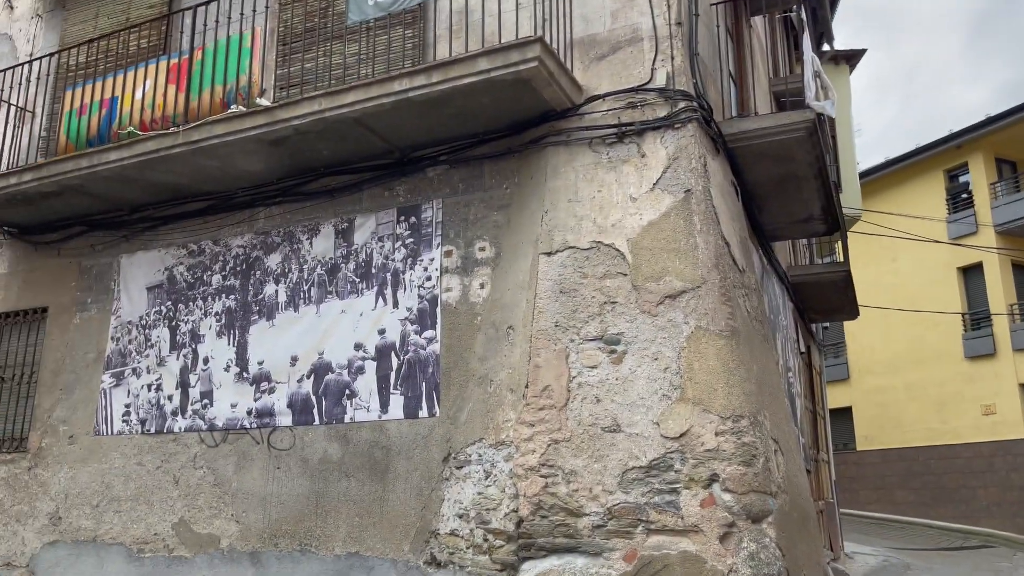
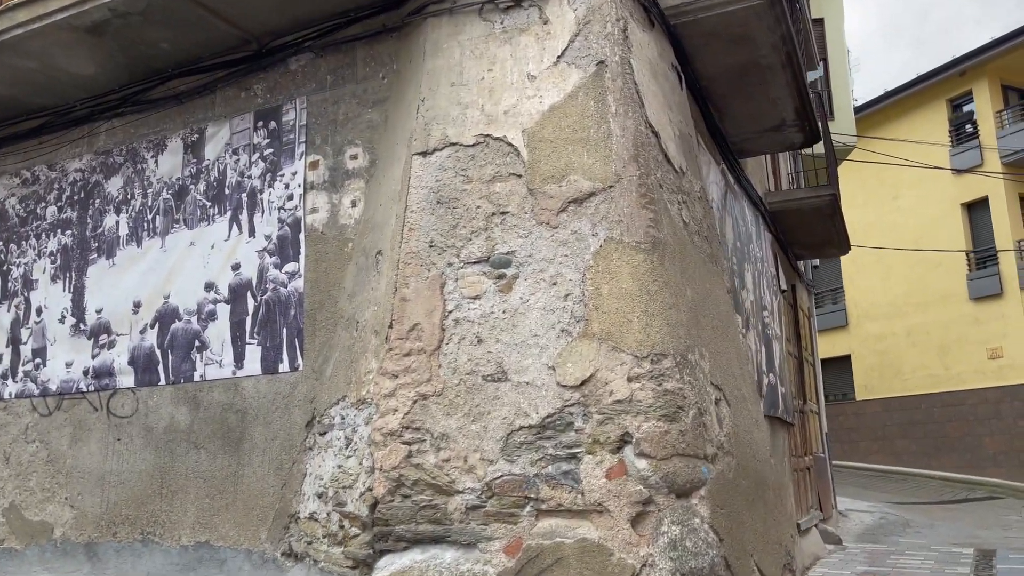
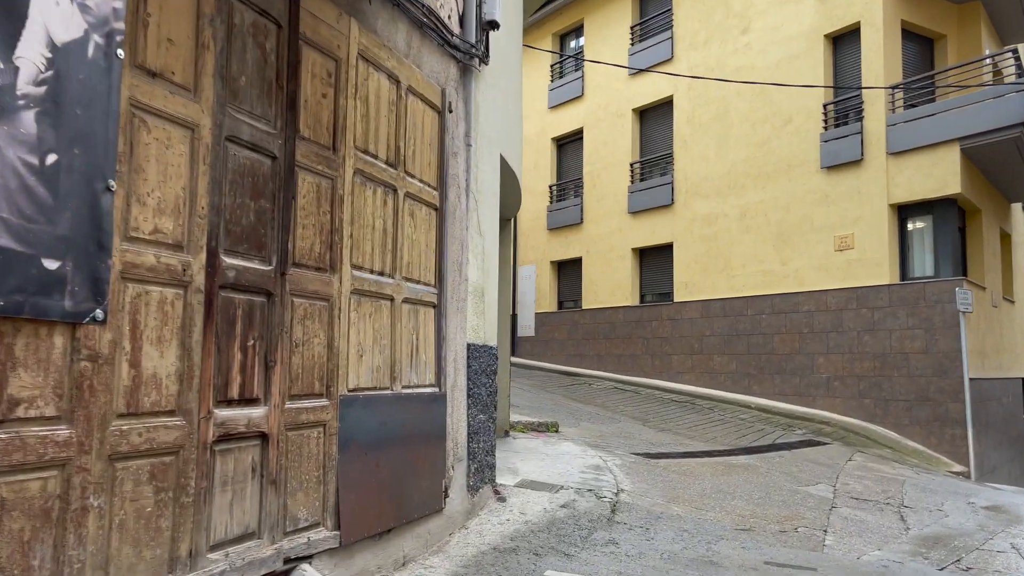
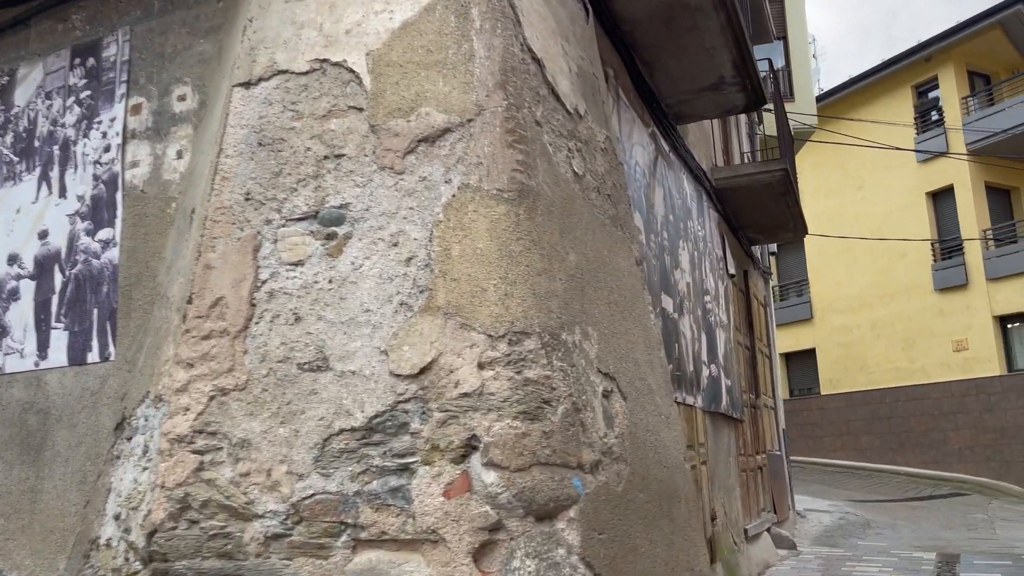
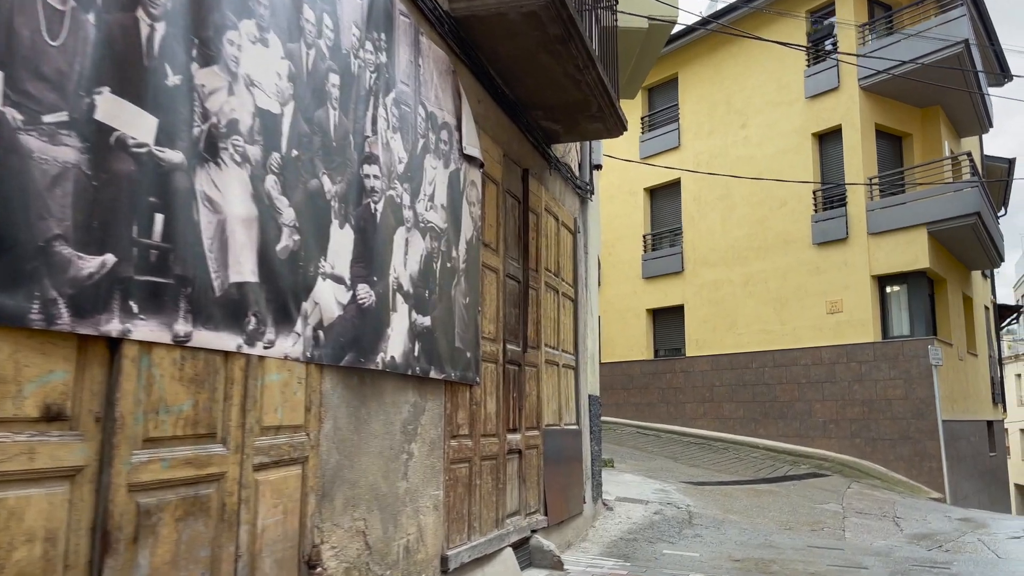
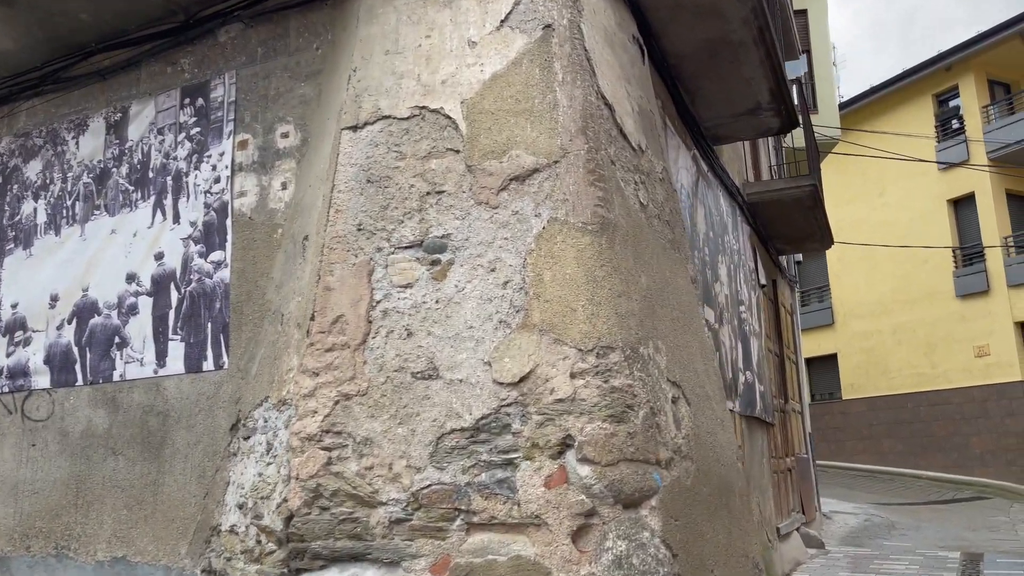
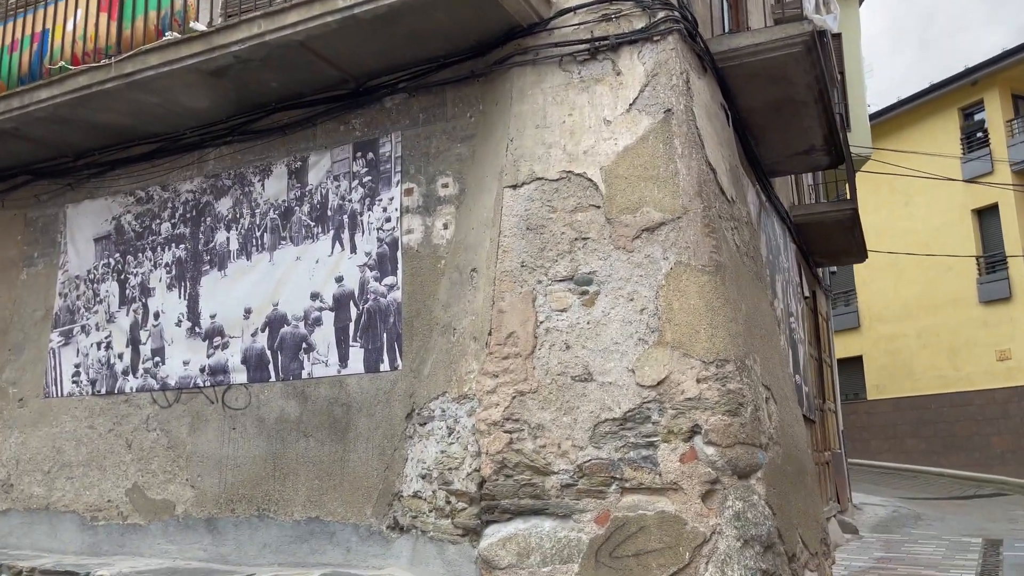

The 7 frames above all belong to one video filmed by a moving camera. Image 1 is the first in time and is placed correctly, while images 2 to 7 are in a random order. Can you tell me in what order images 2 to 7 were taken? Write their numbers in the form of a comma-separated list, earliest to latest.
7, 2, 6, 4, 5, 3
